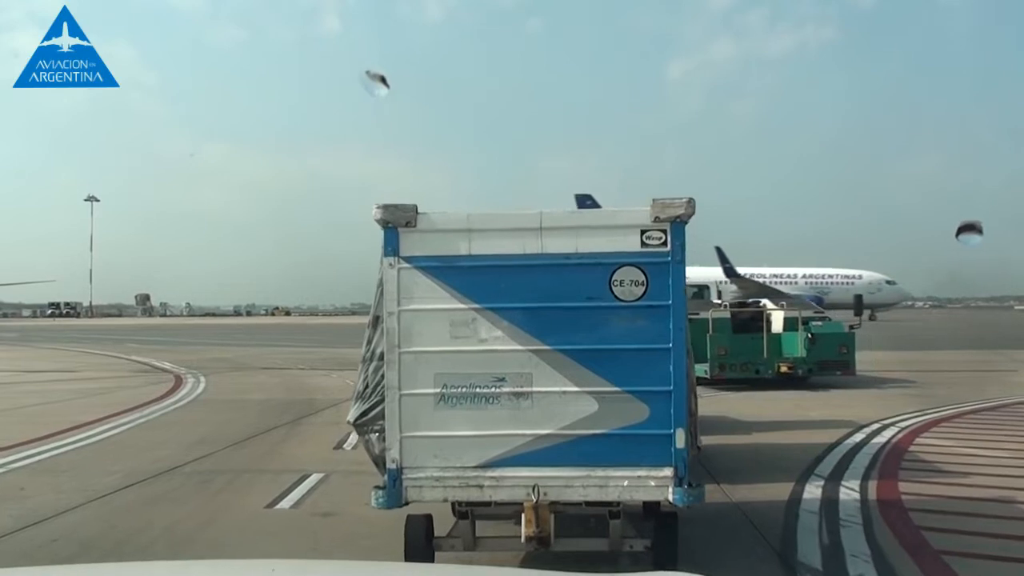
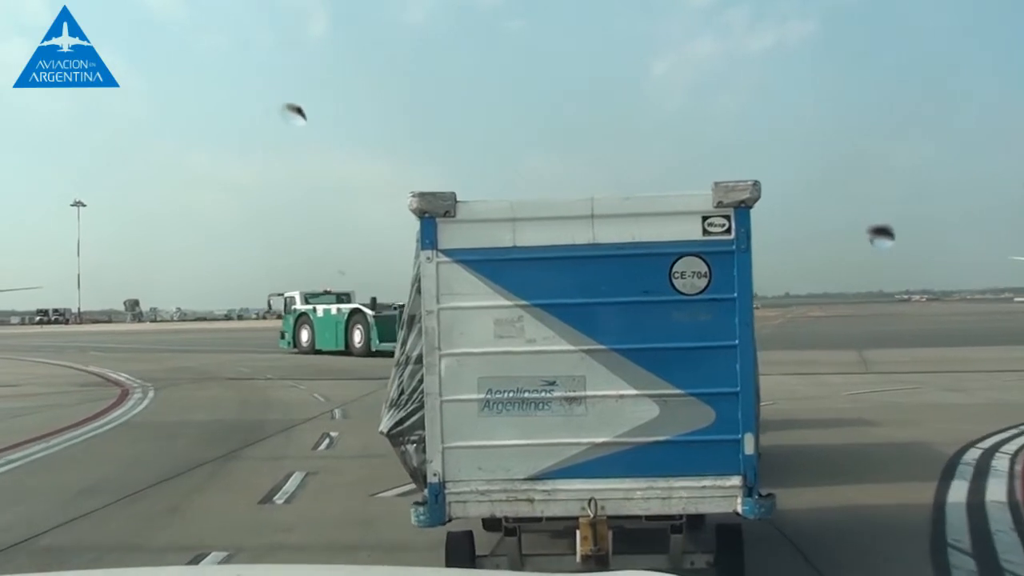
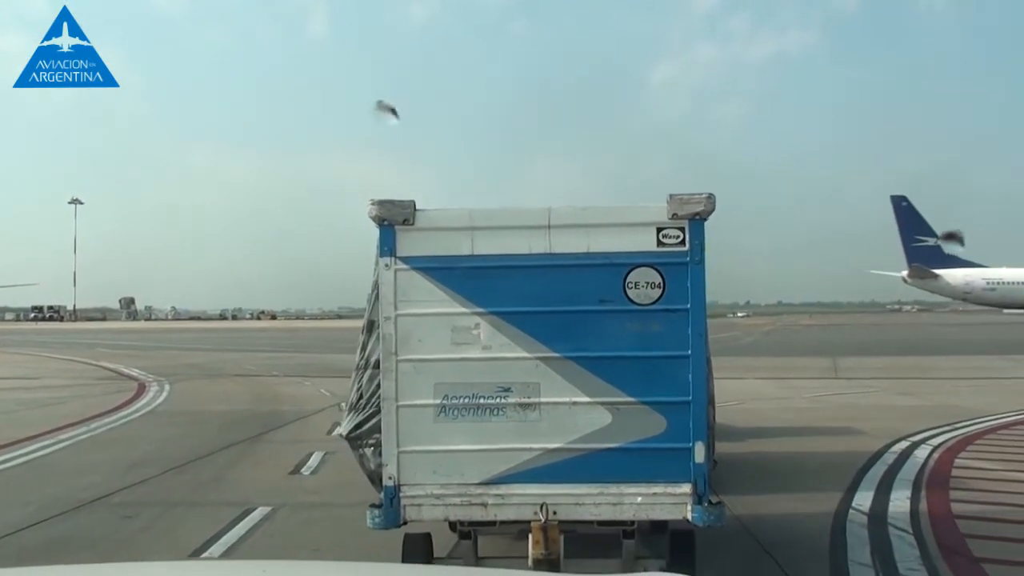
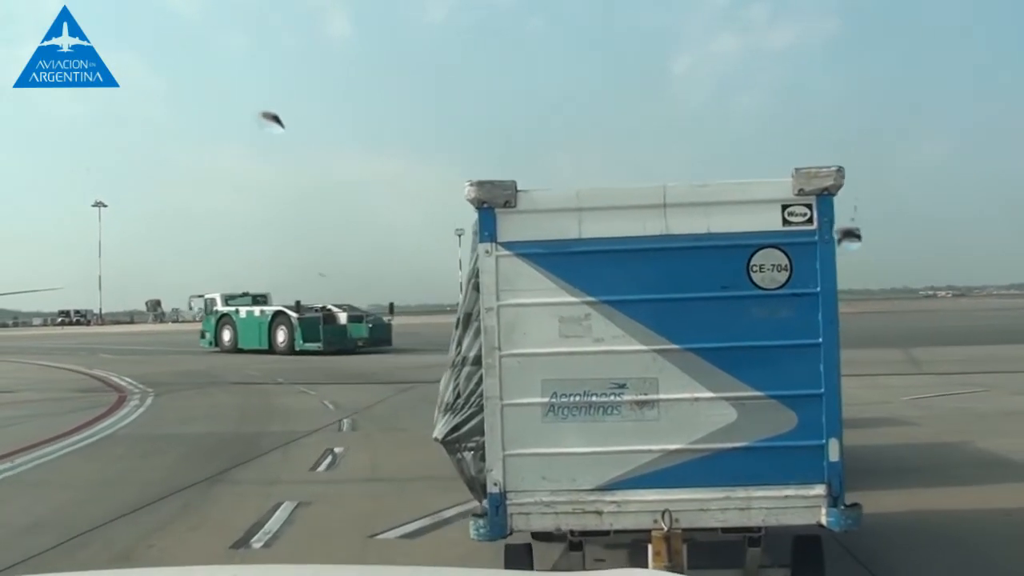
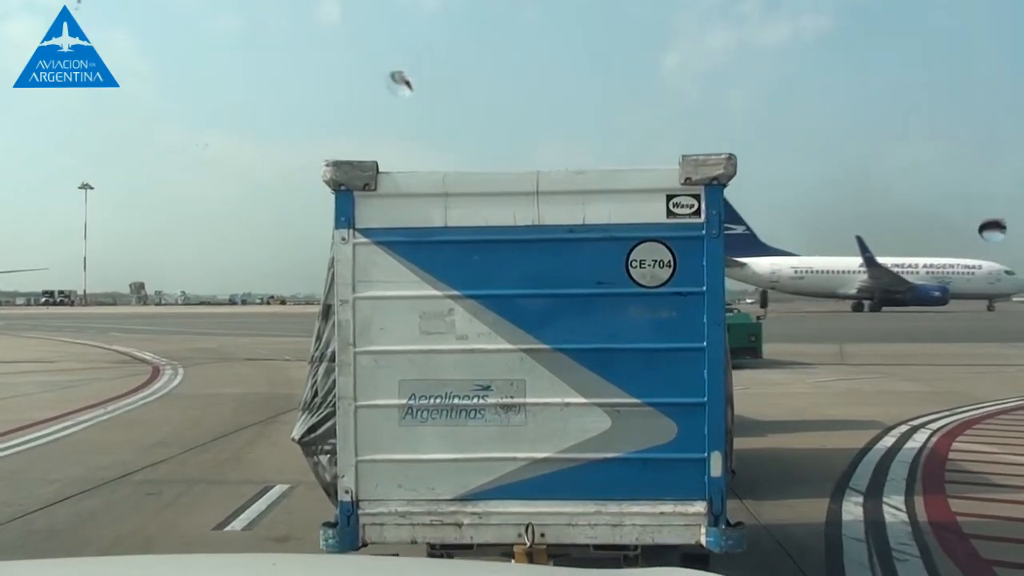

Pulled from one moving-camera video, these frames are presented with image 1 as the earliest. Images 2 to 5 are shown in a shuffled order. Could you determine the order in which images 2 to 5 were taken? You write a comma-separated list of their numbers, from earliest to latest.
5, 3, 2, 4
